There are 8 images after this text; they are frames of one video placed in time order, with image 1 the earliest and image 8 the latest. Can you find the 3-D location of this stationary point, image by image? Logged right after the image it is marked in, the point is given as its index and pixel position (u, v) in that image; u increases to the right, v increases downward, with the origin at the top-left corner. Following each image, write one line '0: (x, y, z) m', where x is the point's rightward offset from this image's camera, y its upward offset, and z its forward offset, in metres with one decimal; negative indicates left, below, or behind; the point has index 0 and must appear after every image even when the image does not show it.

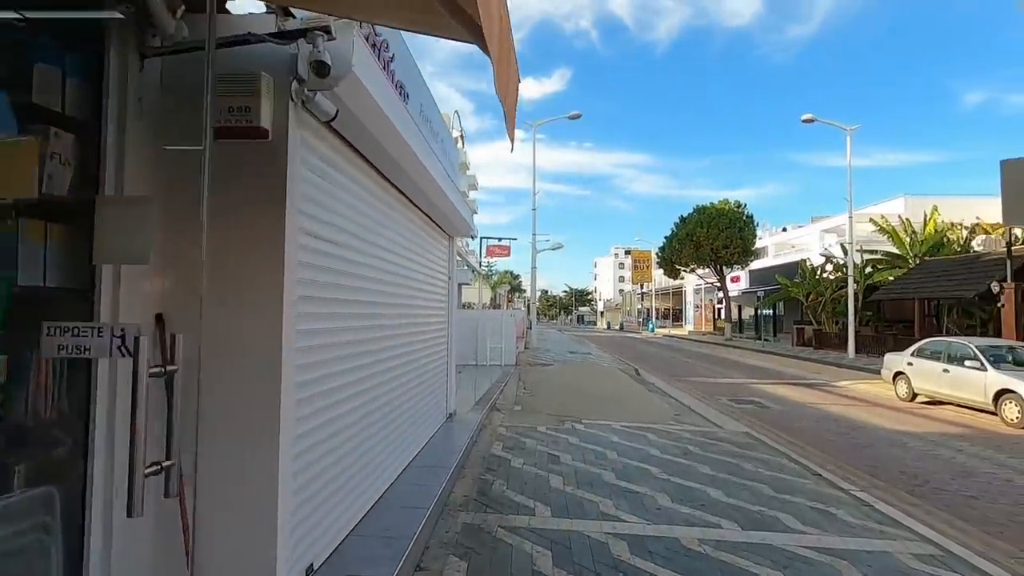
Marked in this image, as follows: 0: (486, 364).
0: (-0.9, -2.8, +19.6) m
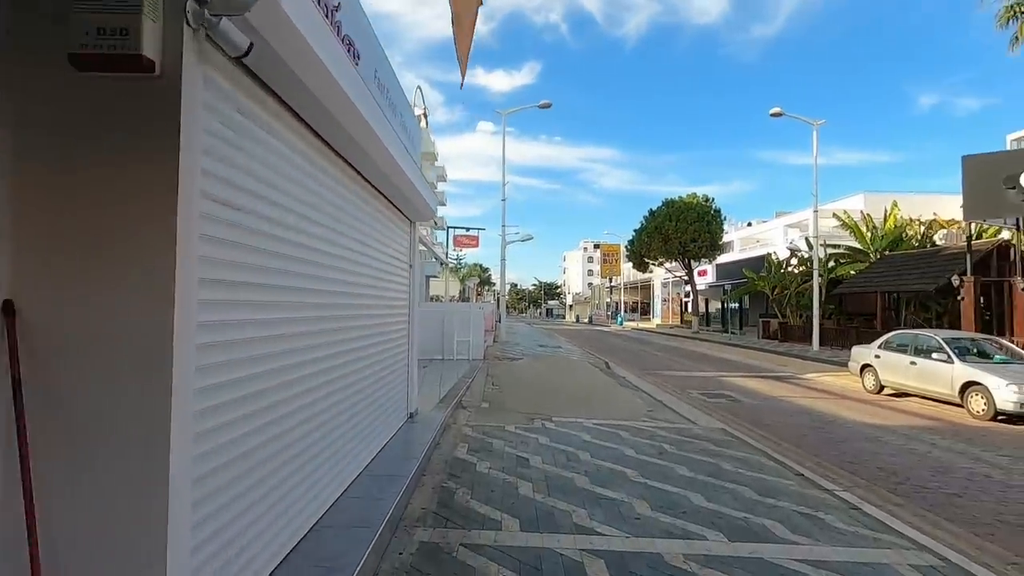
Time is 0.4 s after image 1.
0: (-2.1, -2.5, +18.9) m
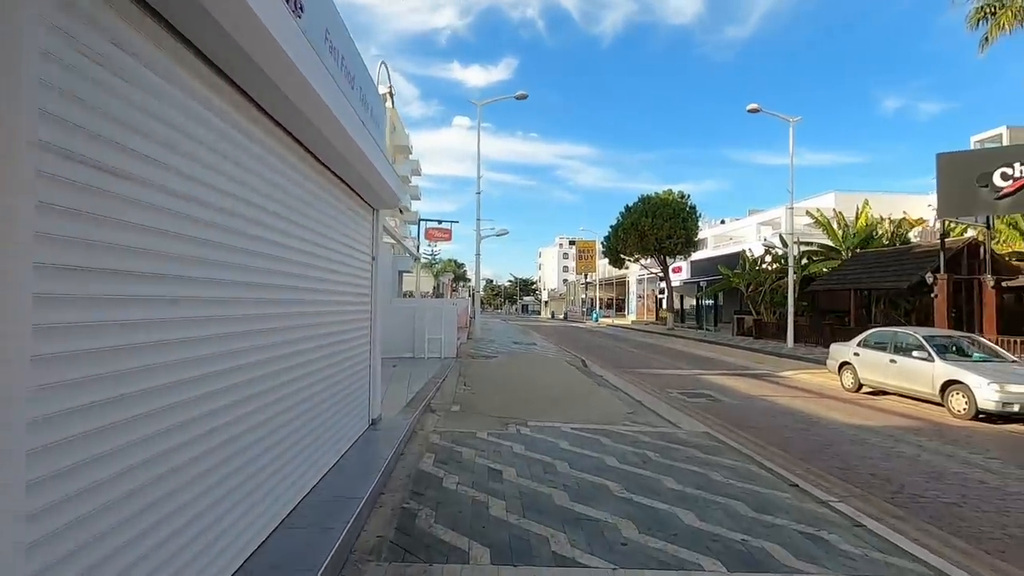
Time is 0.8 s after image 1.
0: (-2.9, -2.3, +18.1) m
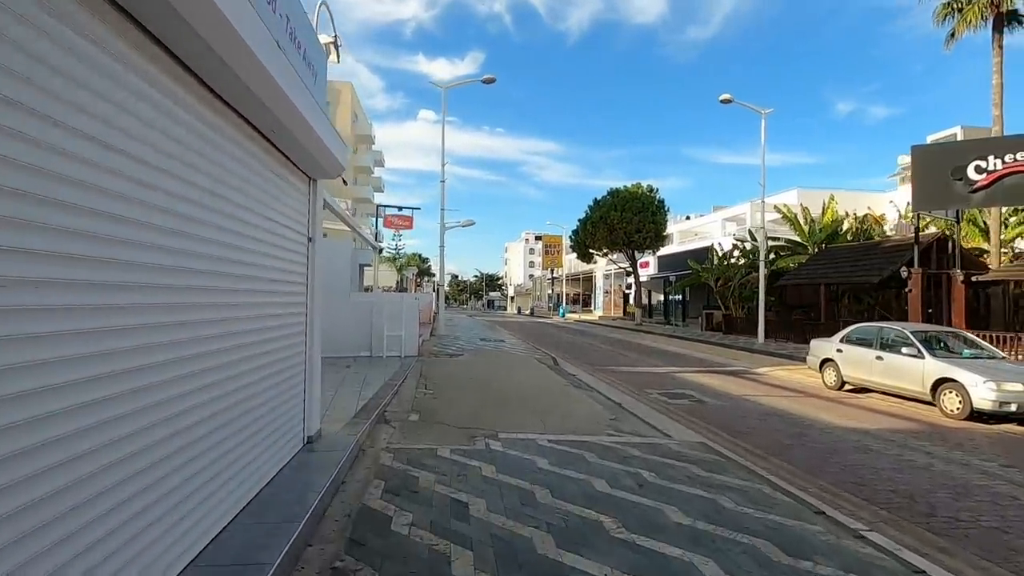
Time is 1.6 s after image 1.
0: (-4.0, -2.1, +16.6) m
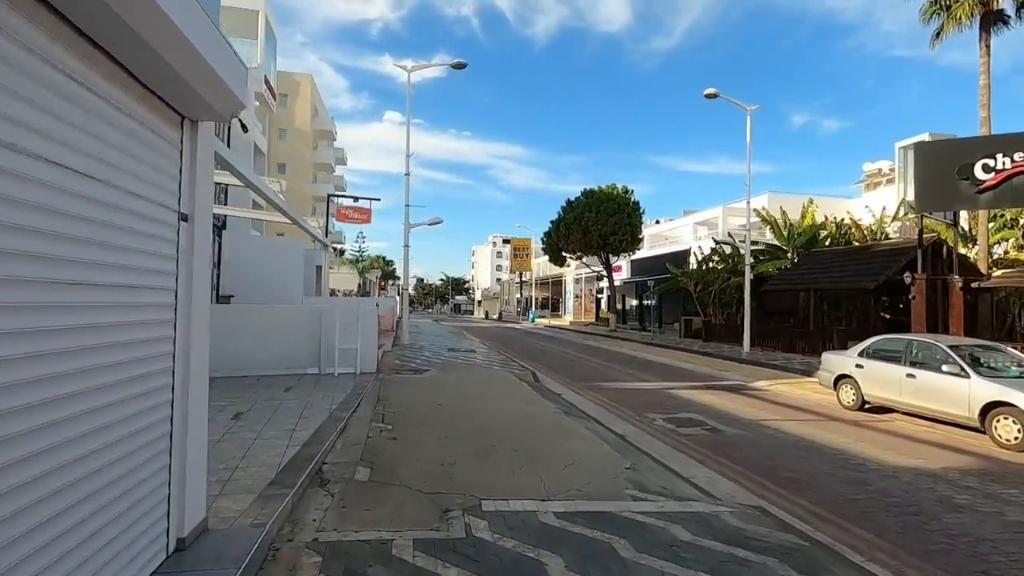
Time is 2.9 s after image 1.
0: (-4.6, -2.2, +14.0) m
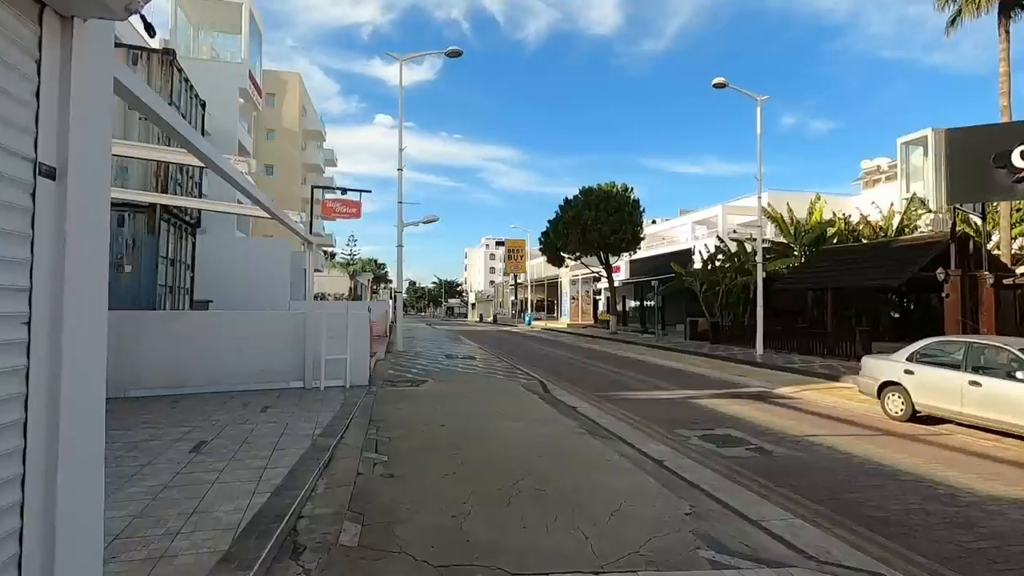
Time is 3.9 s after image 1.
0: (-4.4, -2.3, +12.5) m
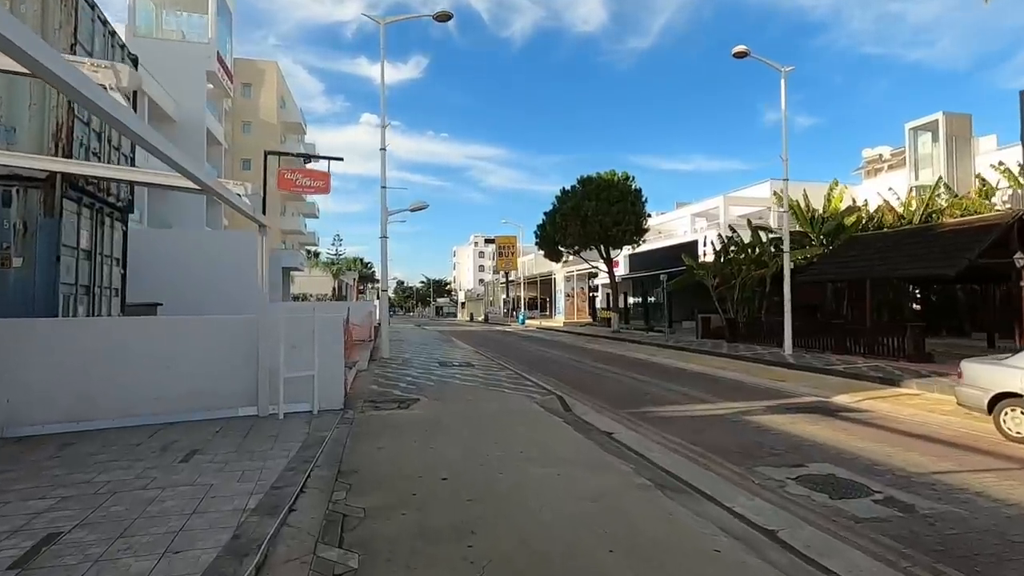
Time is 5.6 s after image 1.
0: (-4.1, -2.2, +9.6) m
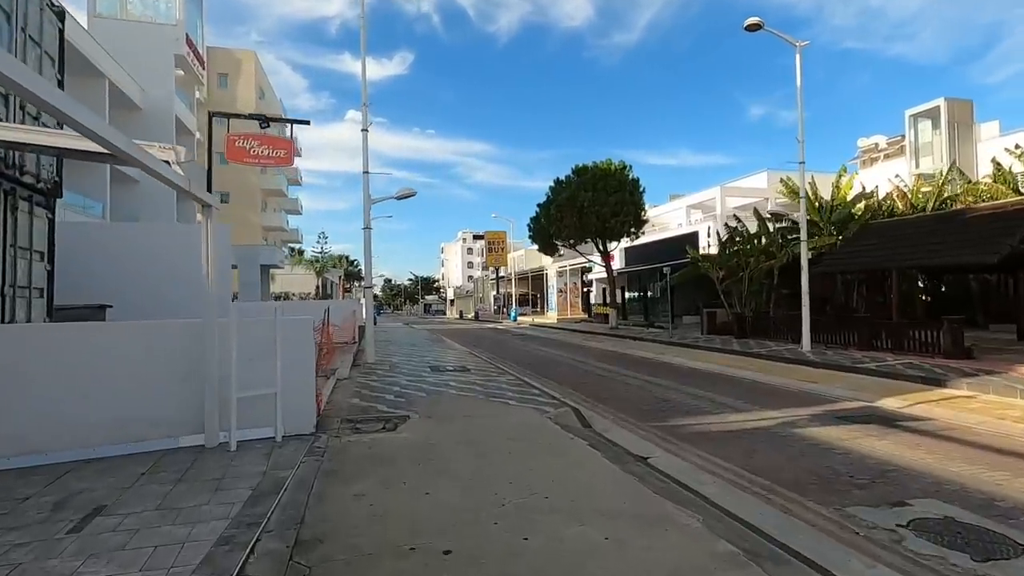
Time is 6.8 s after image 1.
0: (-3.9, -2.2, +7.6) m
